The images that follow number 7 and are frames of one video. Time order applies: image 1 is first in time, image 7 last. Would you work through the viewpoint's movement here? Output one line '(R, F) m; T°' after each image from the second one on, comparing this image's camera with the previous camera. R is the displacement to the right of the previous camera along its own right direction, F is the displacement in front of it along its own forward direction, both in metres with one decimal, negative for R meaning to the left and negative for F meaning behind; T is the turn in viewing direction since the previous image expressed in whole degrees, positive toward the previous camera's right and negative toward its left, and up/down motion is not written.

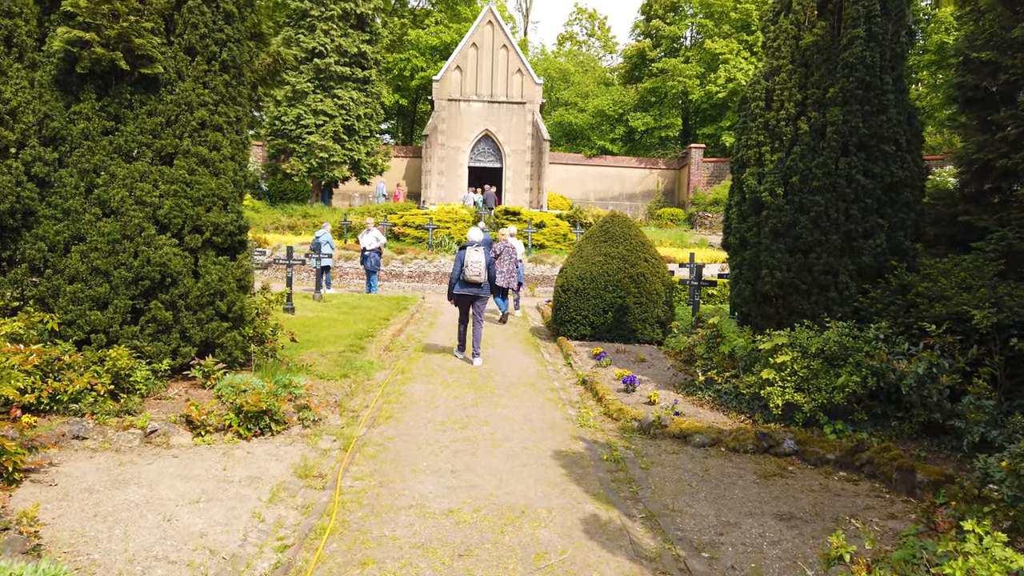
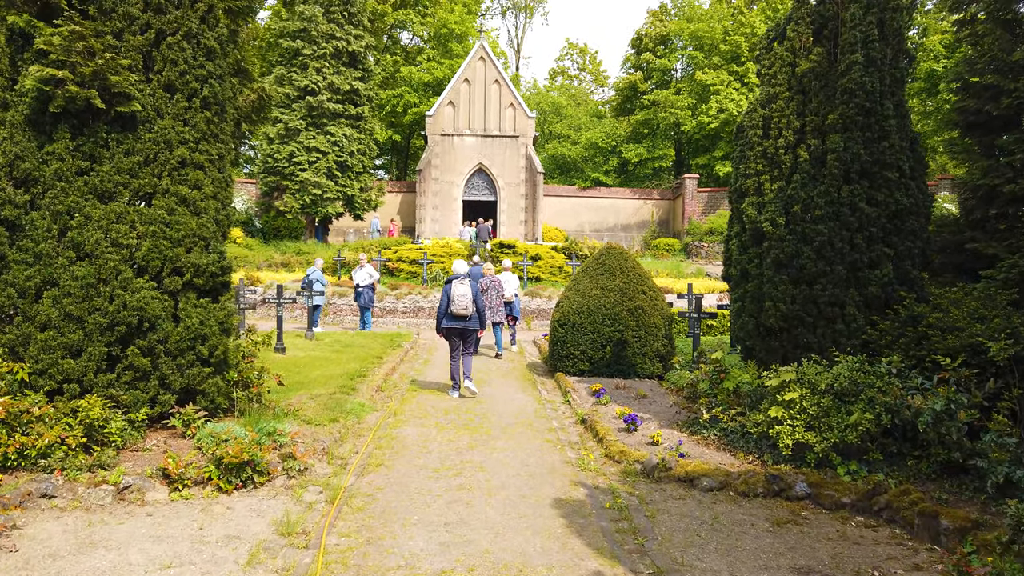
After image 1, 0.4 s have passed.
(0.0, +0.2) m; 0°
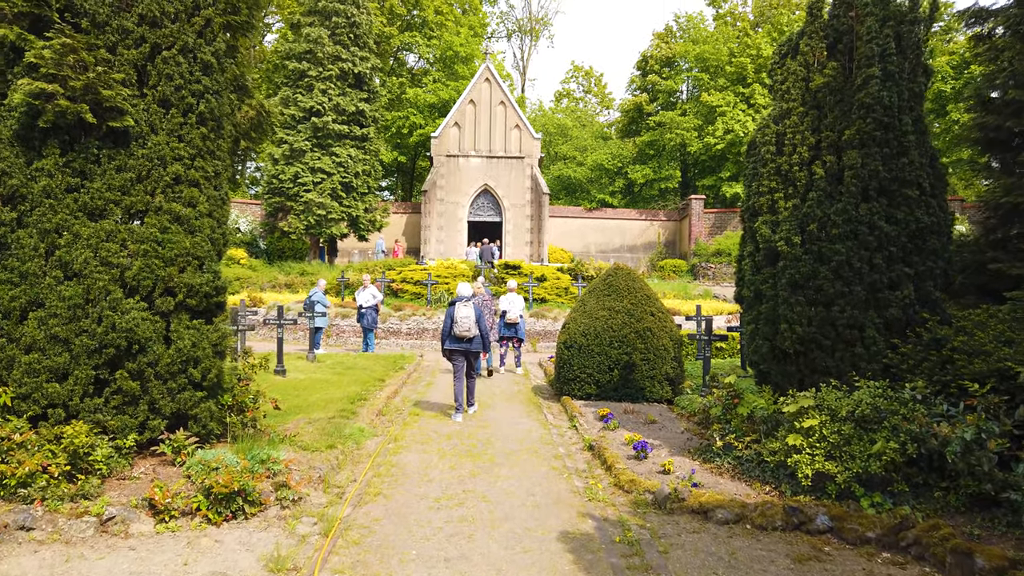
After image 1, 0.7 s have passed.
(0.0, +0.2) m; 0°
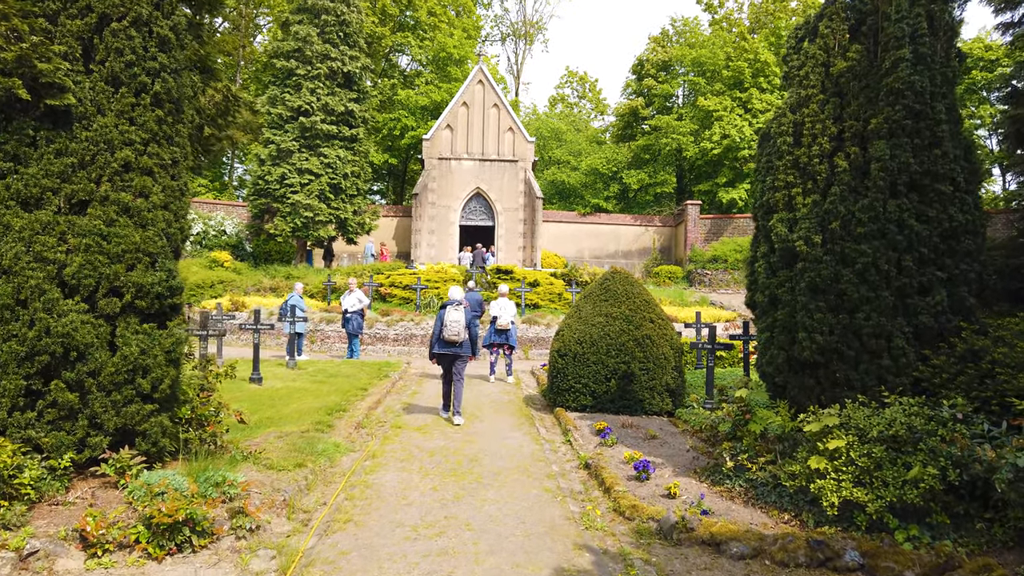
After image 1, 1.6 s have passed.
(0.0, +0.6) m; +1°
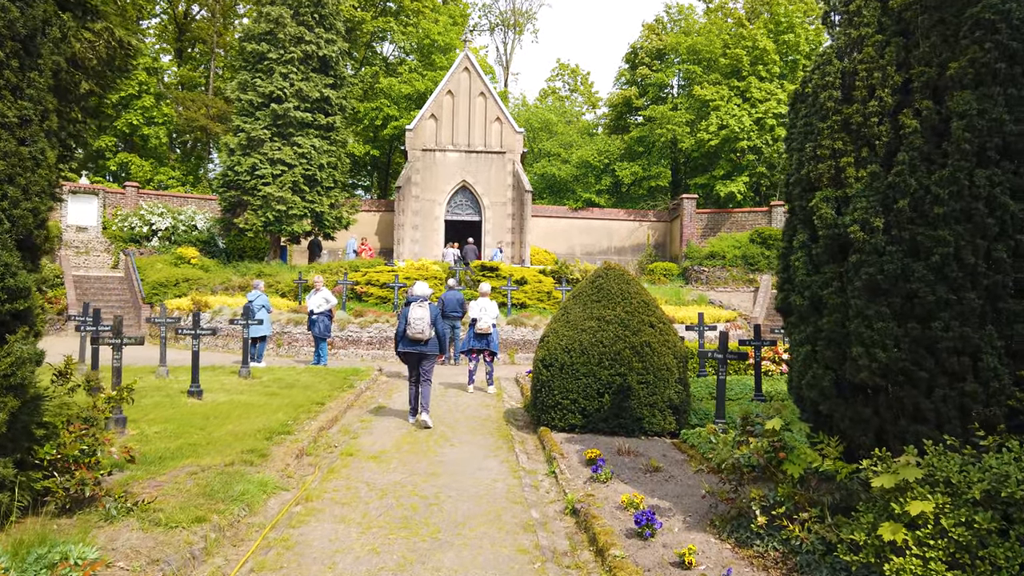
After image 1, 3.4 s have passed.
(+0.2, +1.4) m; +1°
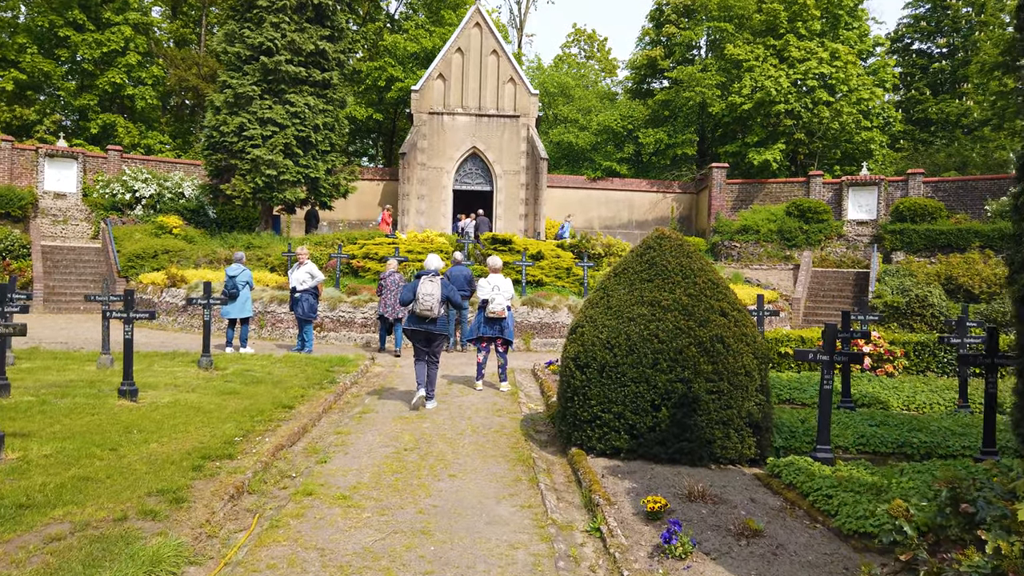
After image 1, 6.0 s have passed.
(-0.1, +2.1) m; -1°
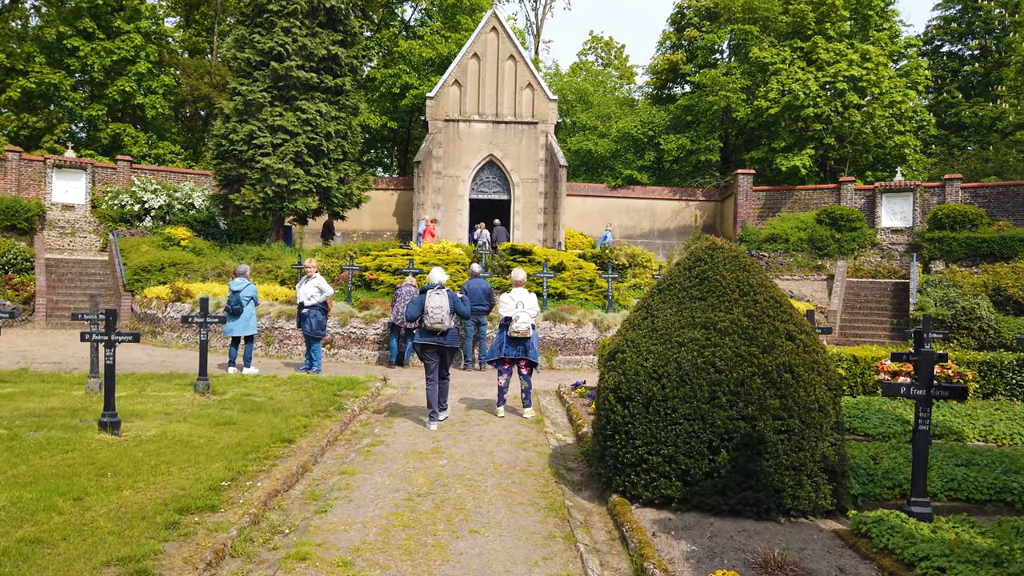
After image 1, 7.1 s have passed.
(-0.1, +0.8) m; -1°
